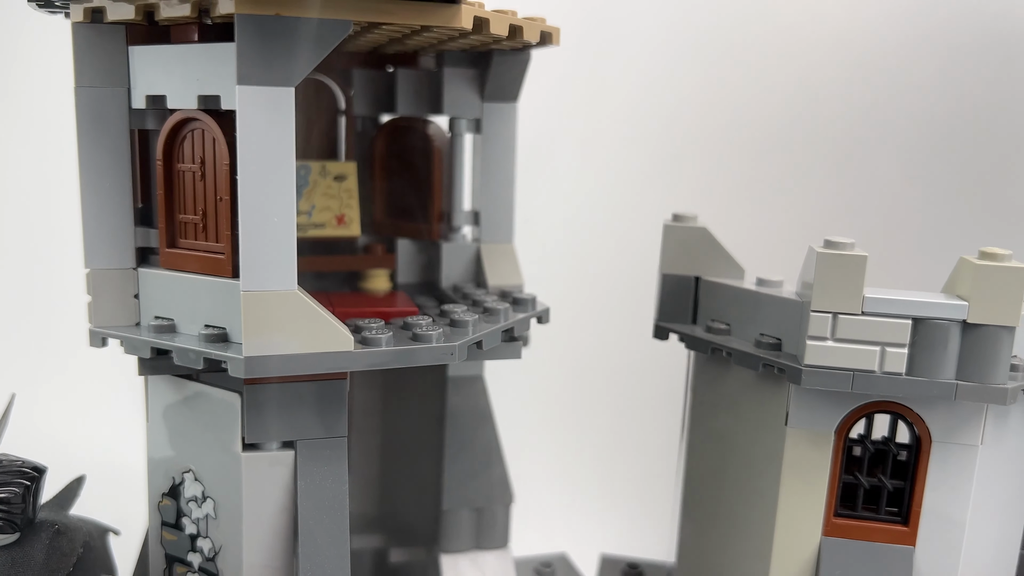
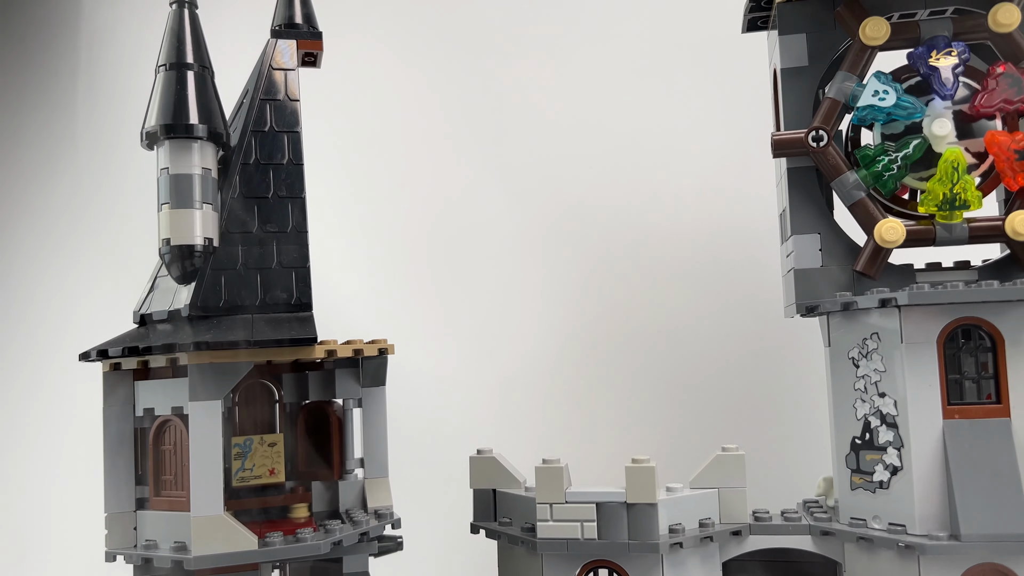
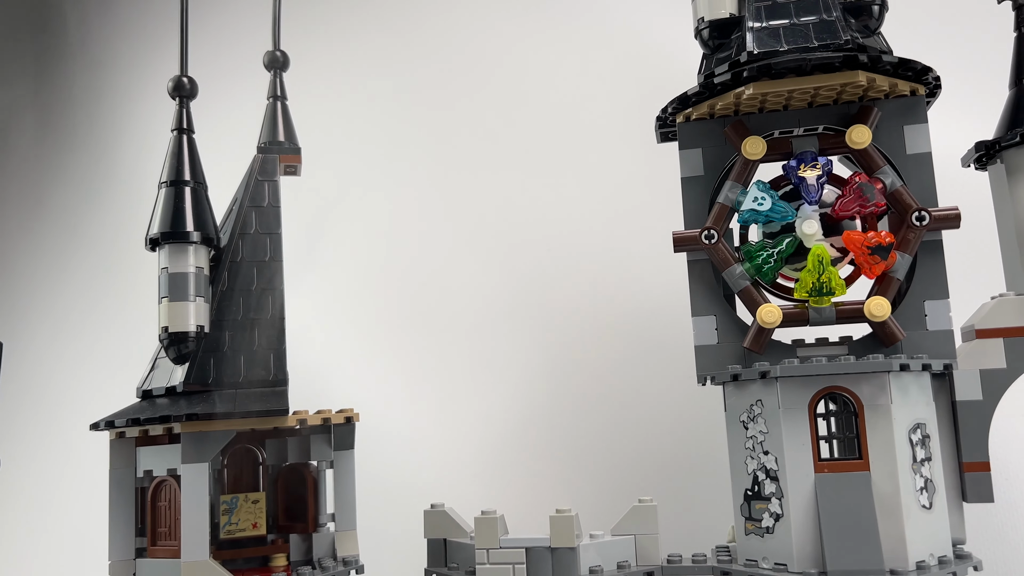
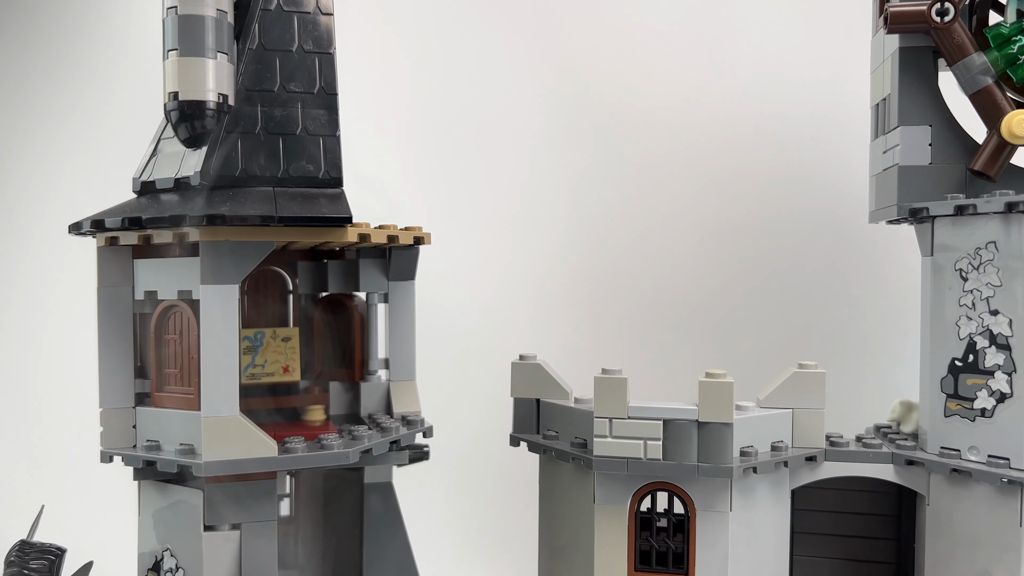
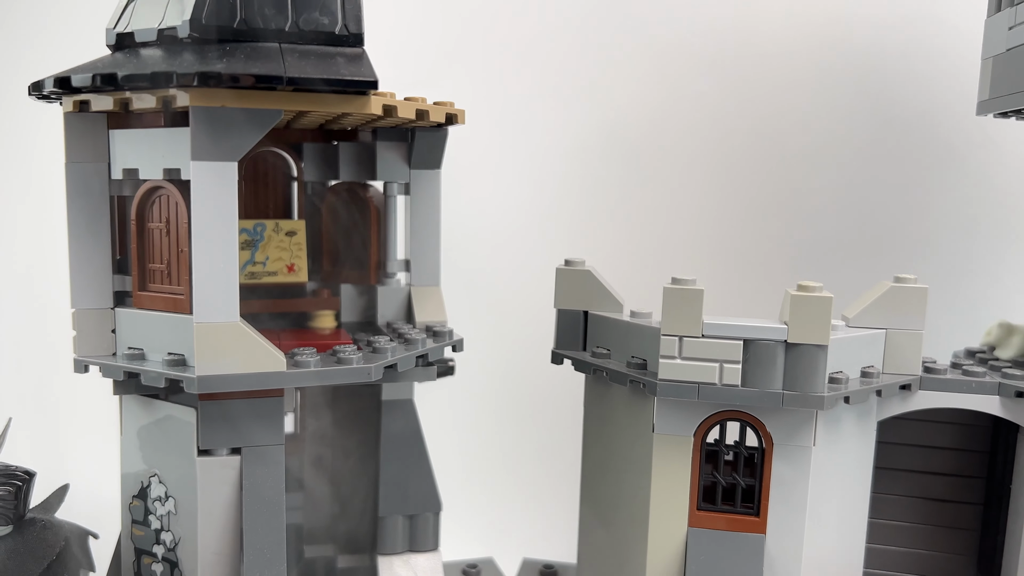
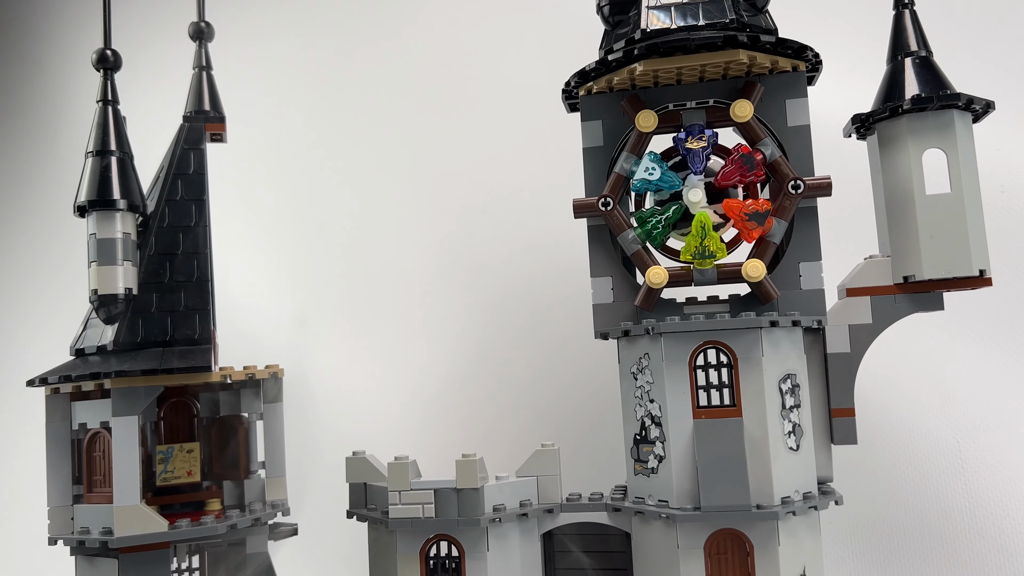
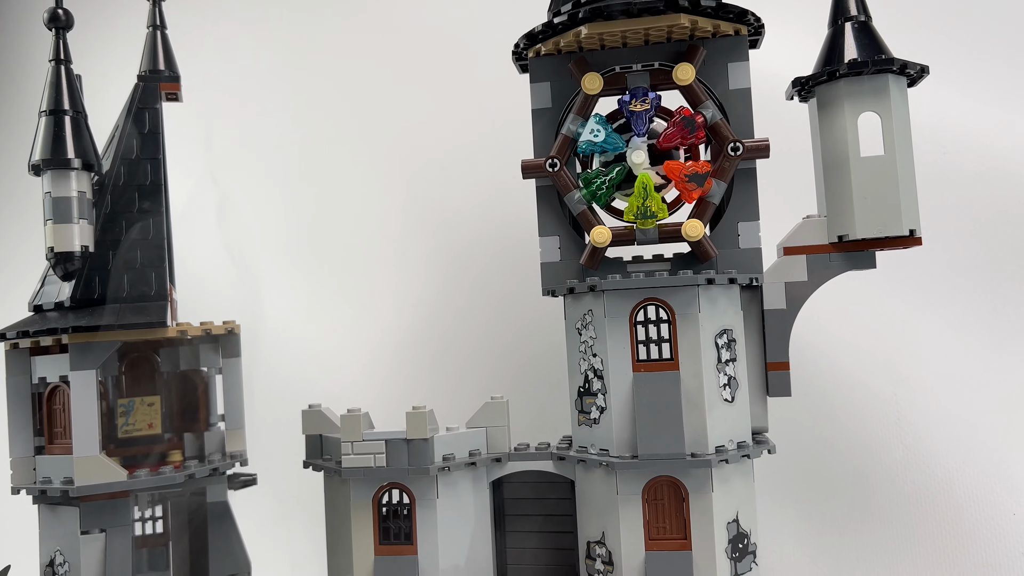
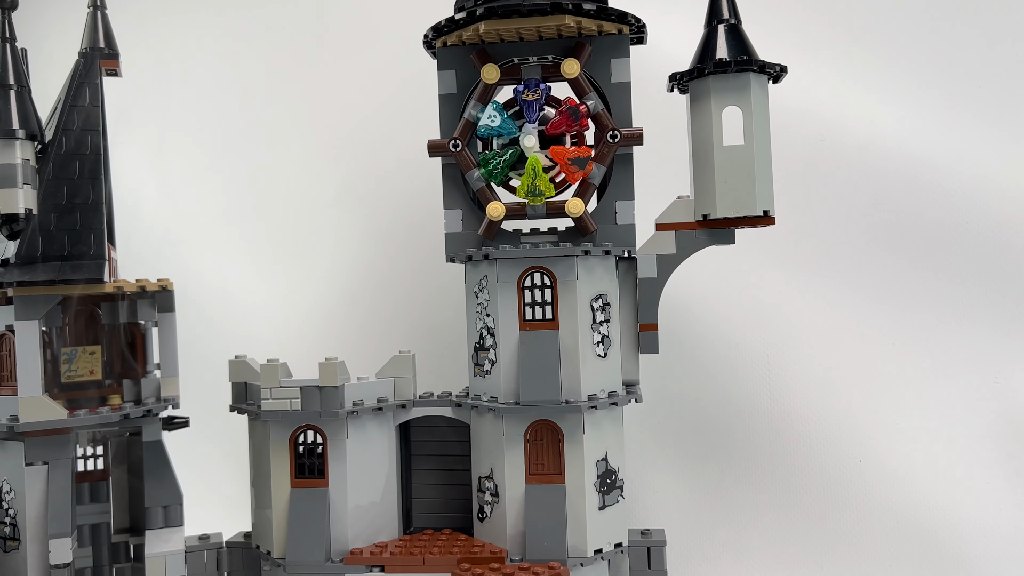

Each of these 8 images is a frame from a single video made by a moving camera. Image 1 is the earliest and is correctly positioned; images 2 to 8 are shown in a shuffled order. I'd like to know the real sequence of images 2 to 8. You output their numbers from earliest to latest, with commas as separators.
5, 4, 2, 3, 6, 7, 8
